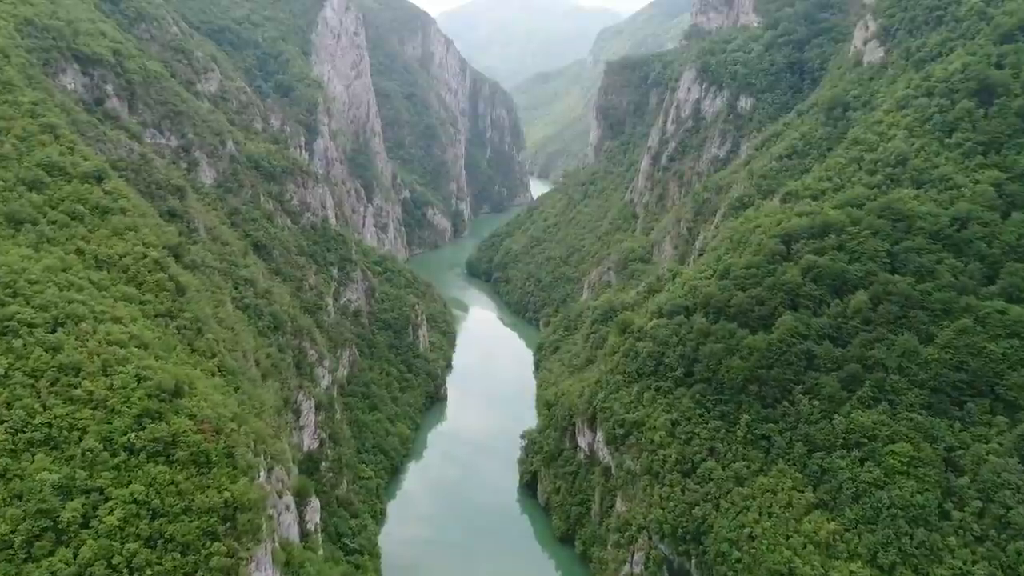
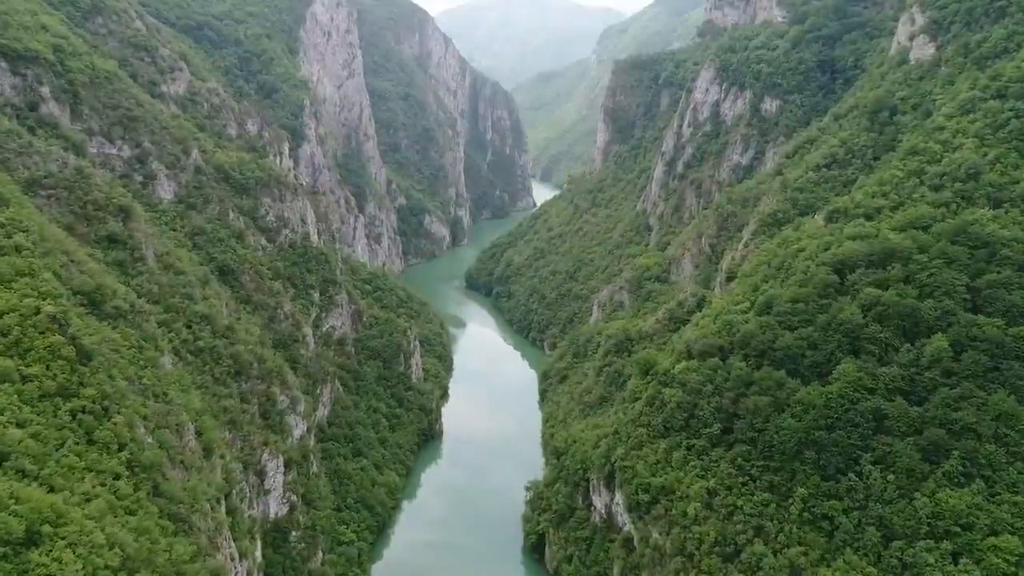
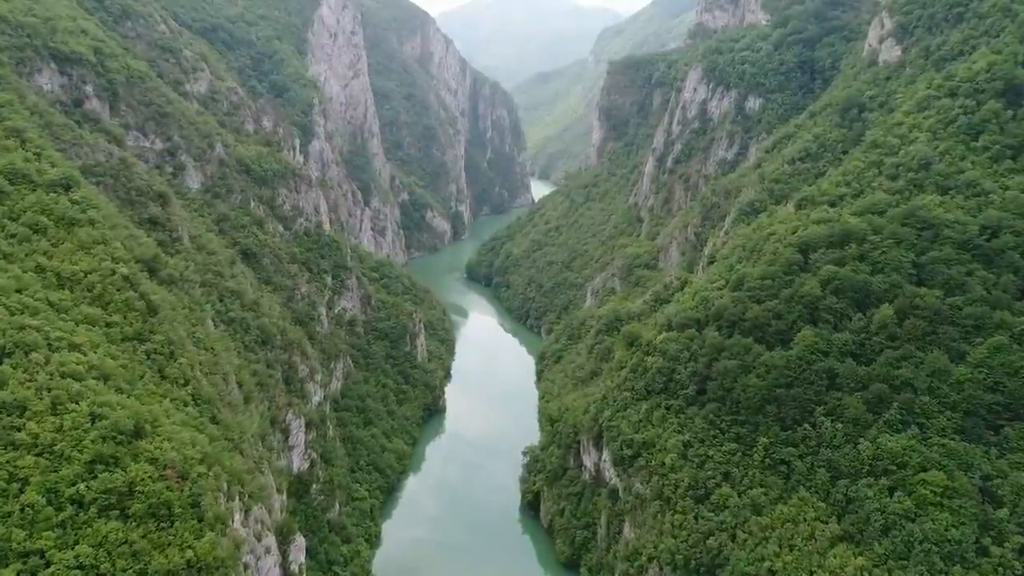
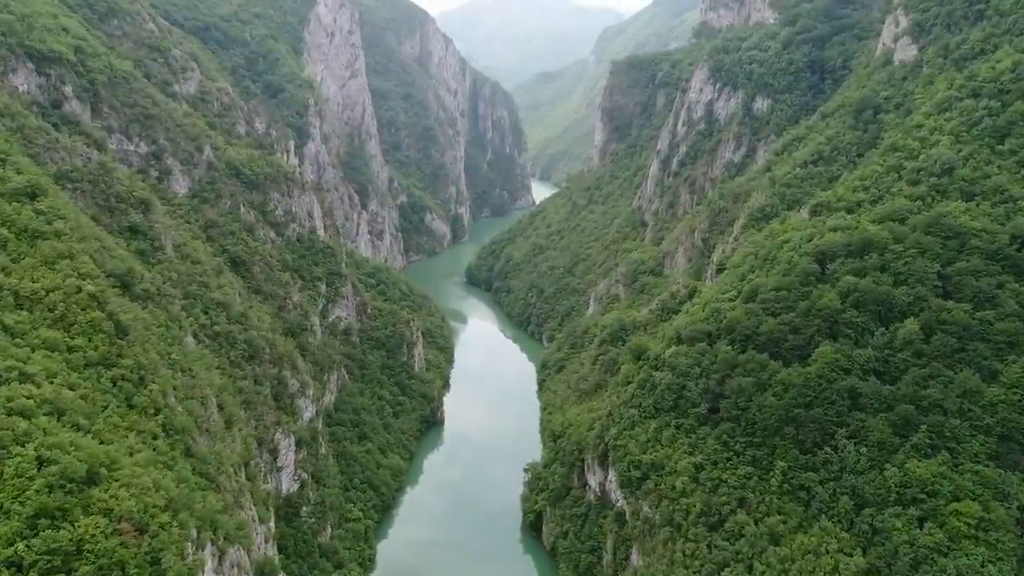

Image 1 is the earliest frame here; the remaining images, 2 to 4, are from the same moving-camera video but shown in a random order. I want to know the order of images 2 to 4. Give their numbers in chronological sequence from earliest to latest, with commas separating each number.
3, 4, 2
